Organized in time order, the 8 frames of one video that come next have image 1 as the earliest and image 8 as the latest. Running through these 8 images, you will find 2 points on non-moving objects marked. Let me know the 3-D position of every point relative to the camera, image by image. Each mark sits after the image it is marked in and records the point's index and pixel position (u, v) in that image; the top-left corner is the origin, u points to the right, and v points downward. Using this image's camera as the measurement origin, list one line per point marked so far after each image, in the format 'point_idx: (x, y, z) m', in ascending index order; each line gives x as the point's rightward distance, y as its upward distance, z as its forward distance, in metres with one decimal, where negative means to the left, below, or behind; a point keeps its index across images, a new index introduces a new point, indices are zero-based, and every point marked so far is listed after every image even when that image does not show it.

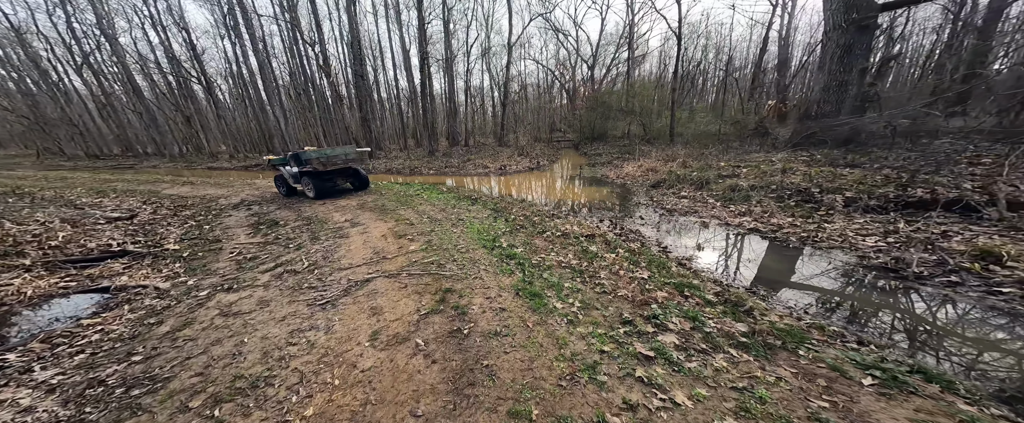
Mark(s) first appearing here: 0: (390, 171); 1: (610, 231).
0: (-7.7, +2.6, +18.1) m
1: (+2.3, -0.5, +6.5) m
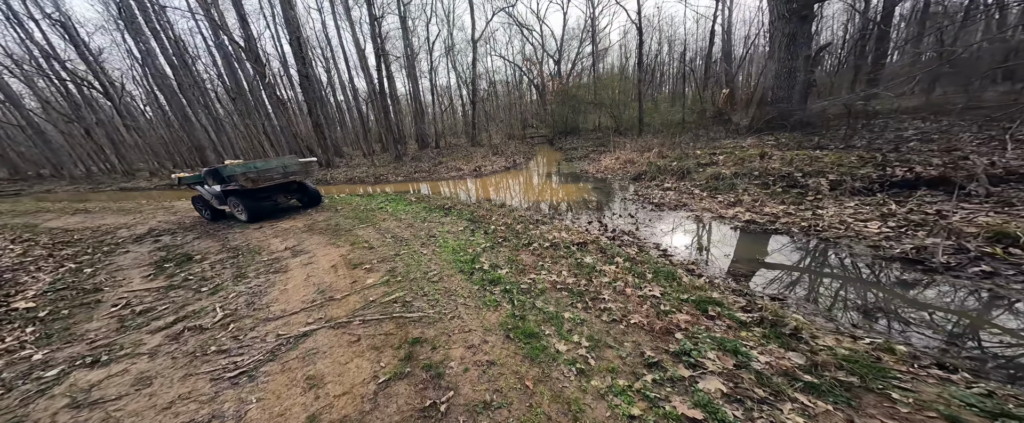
0: (-9.4, +1.8, +16.4) m
1: (+1.9, -0.5, +5.9) m
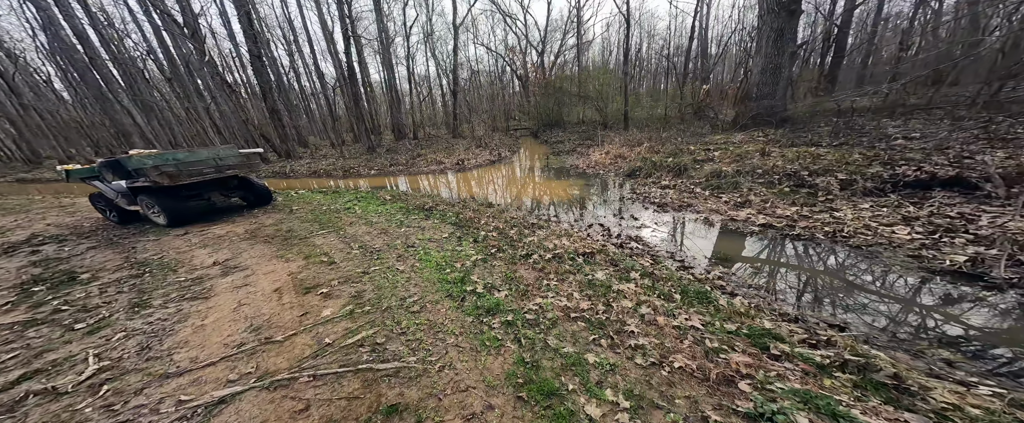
0: (-10.3, +2.0, +14.8) m
1: (+1.8, -0.6, +5.2) m
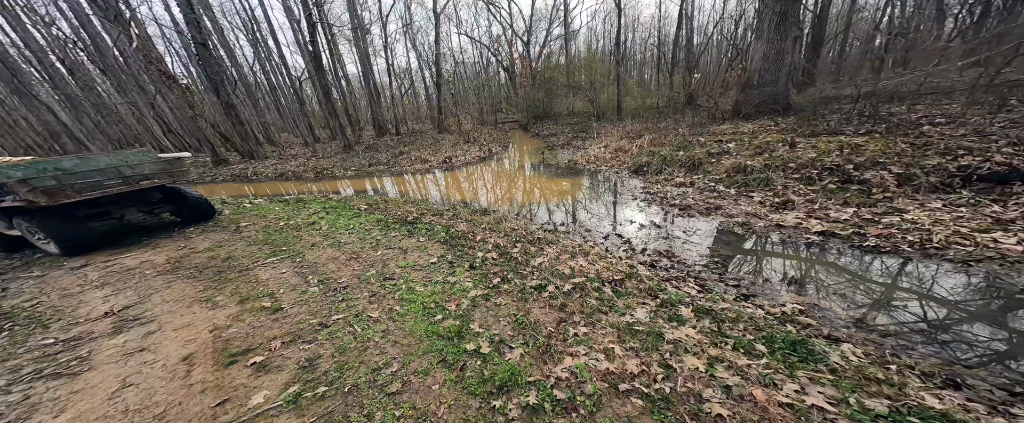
0: (-10.7, +1.7, +13.2) m
1: (+1.8, -0.7, +4.2) m
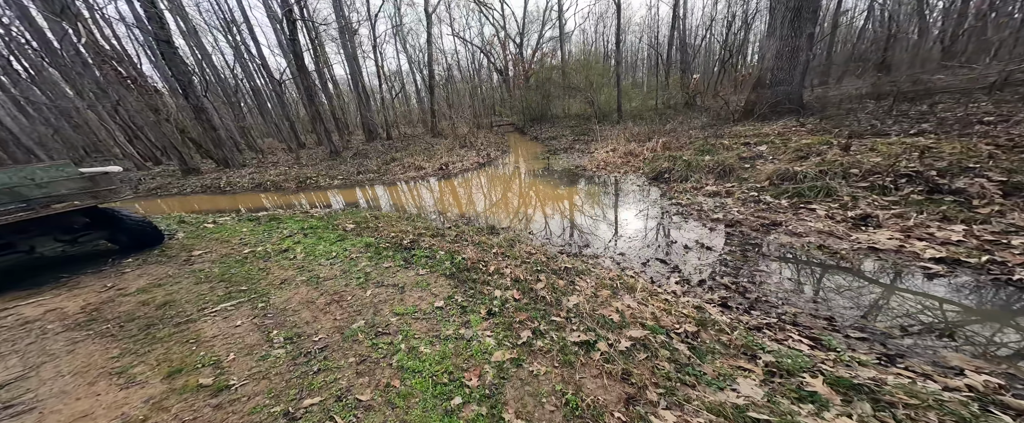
0: (-10.6, +1.1, +12.0) m
1: (+2.2, -1.0, +3.3) m
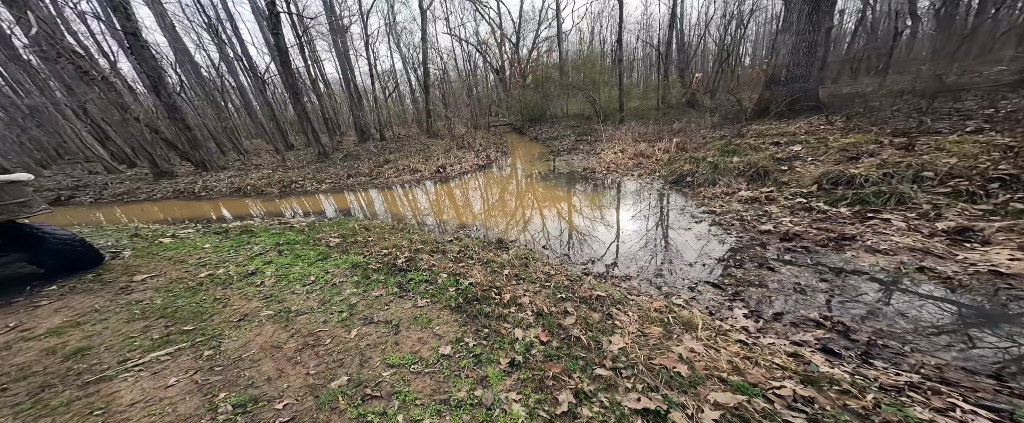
0: (-10.5, +0.8, +11.0) m
1: (+2.5, -1.2, +2.5) m
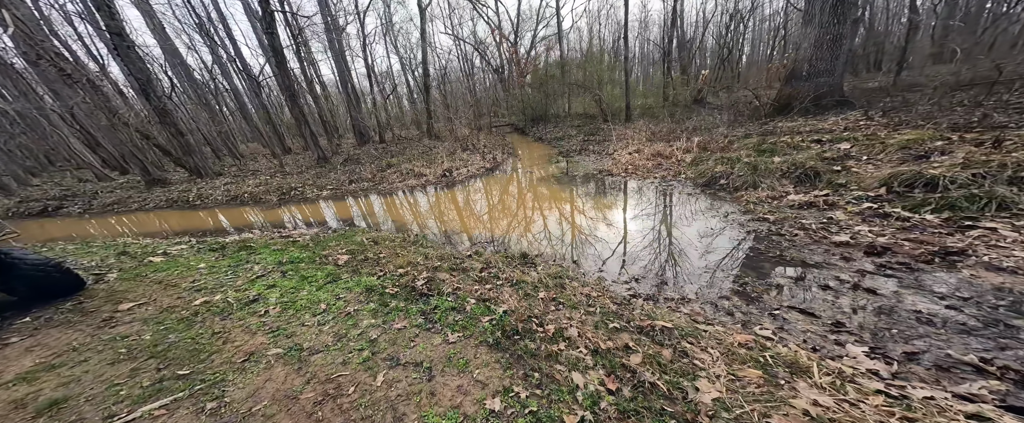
0: (-10.1, +0.5, +10.3) m
1: (+3.0, -1.3, +2.0) m
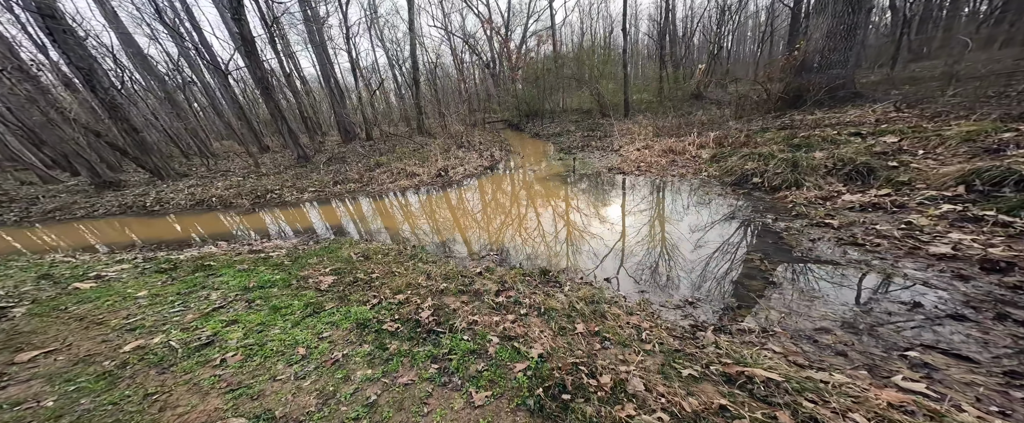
0: (-10.0, +0.3, +9.1) m
1: (+3.5, -1.4, +1.3) m
